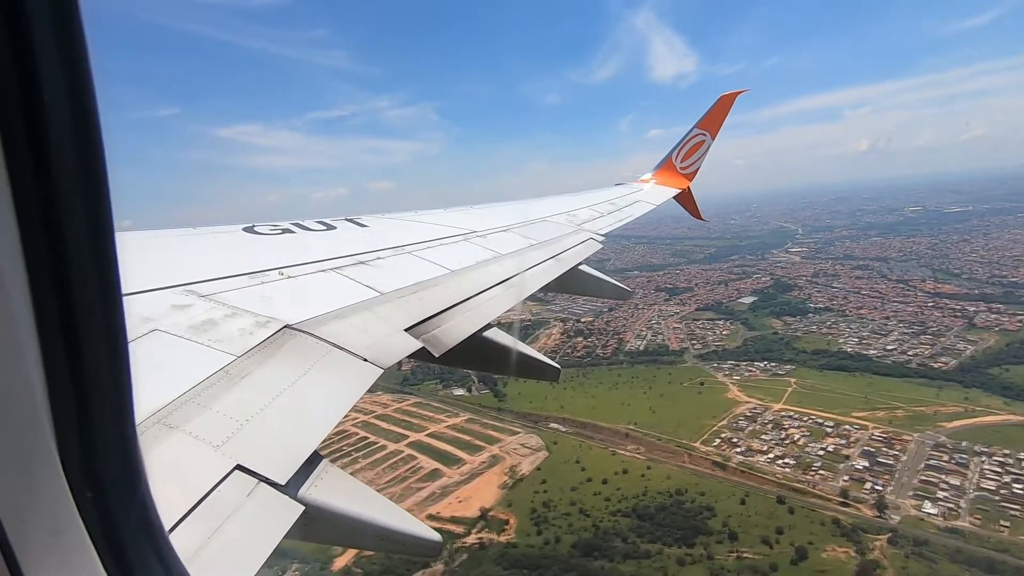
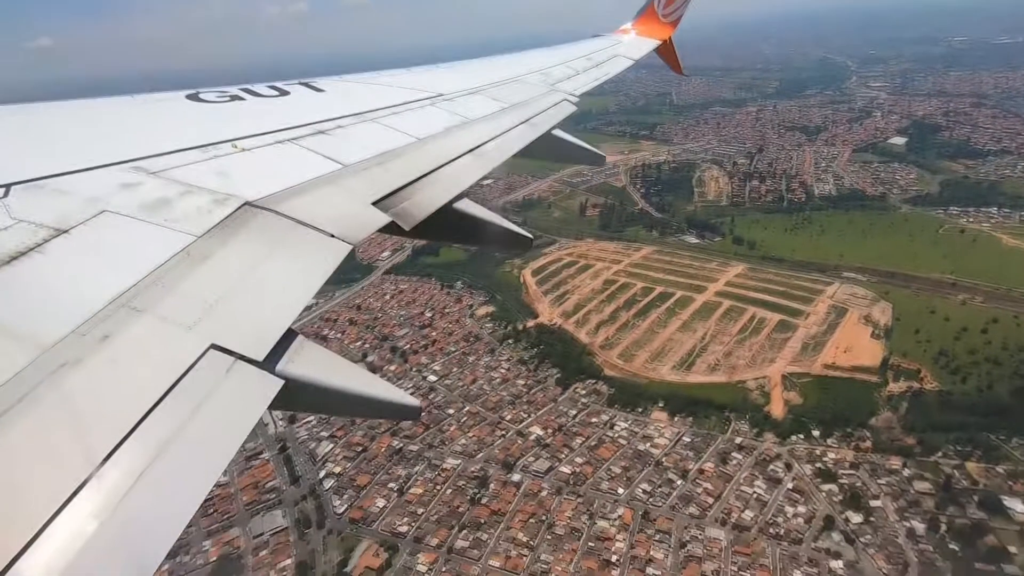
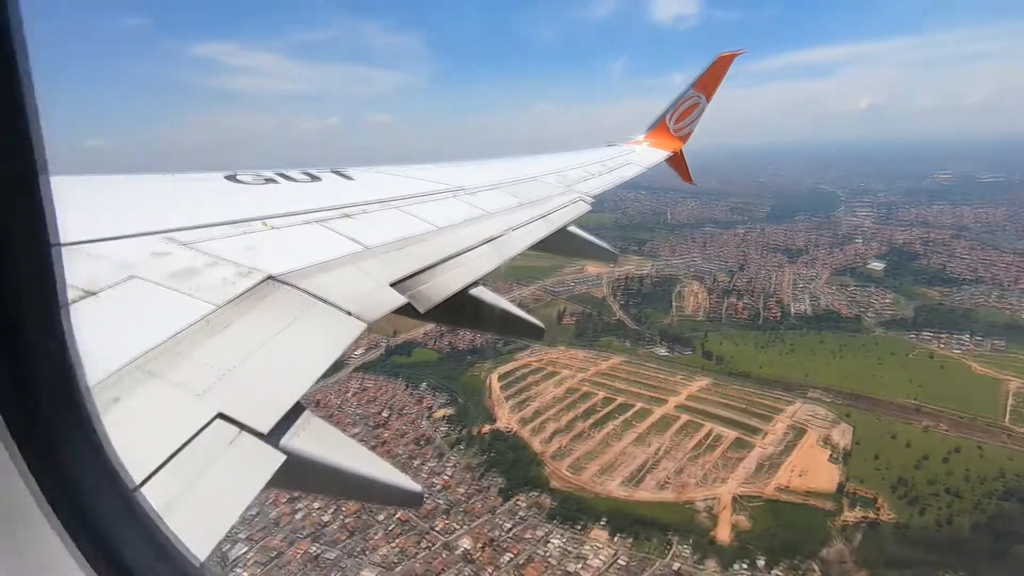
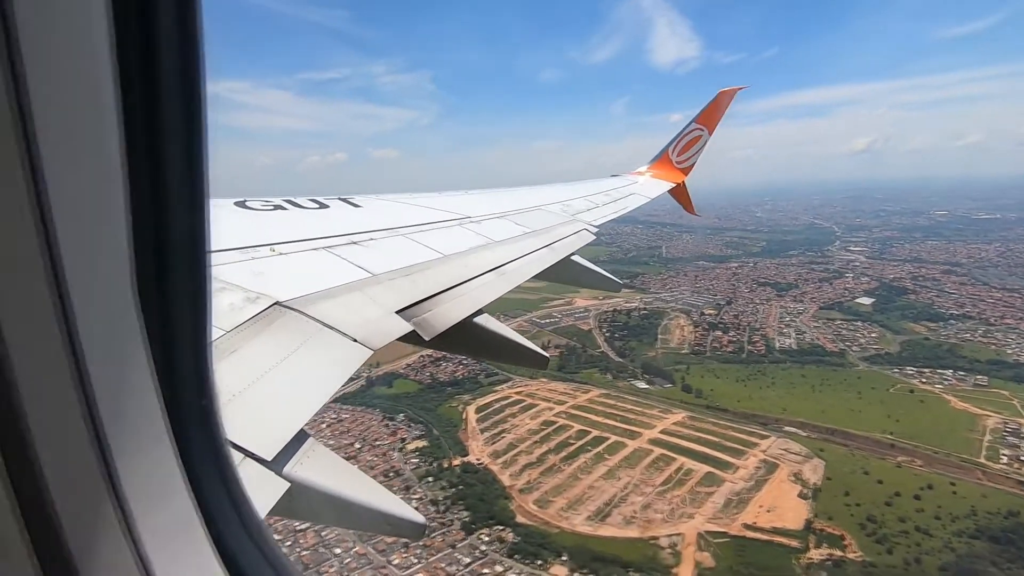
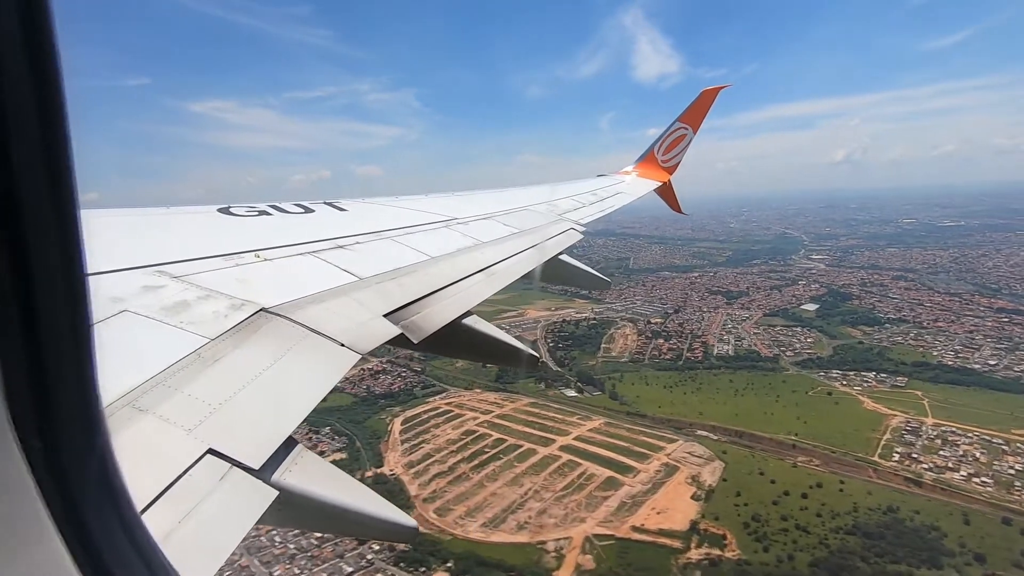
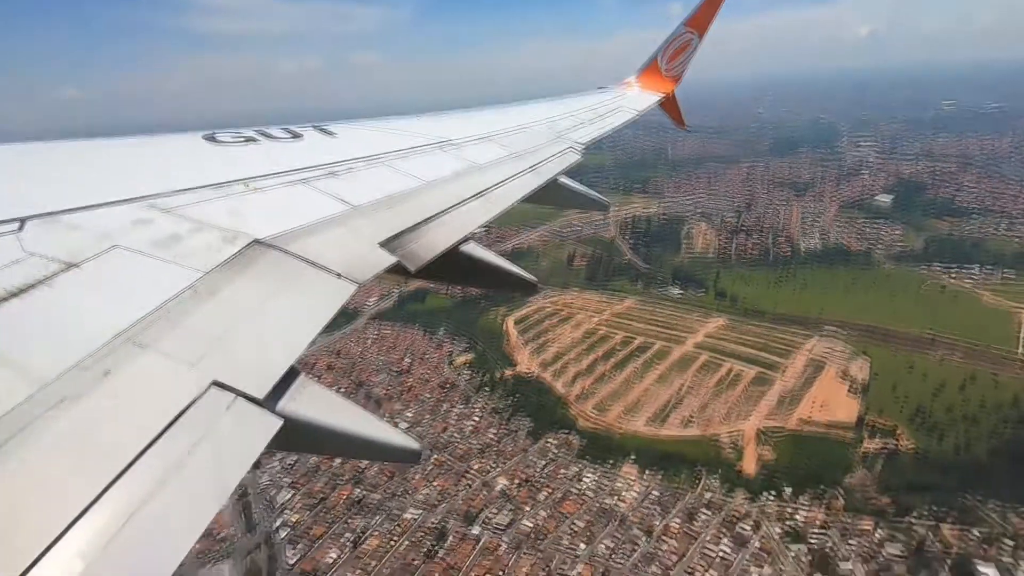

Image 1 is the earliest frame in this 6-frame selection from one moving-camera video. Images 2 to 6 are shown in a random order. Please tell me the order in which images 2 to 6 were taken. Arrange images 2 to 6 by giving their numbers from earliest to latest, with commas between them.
5, 4, 3, 6, 2
